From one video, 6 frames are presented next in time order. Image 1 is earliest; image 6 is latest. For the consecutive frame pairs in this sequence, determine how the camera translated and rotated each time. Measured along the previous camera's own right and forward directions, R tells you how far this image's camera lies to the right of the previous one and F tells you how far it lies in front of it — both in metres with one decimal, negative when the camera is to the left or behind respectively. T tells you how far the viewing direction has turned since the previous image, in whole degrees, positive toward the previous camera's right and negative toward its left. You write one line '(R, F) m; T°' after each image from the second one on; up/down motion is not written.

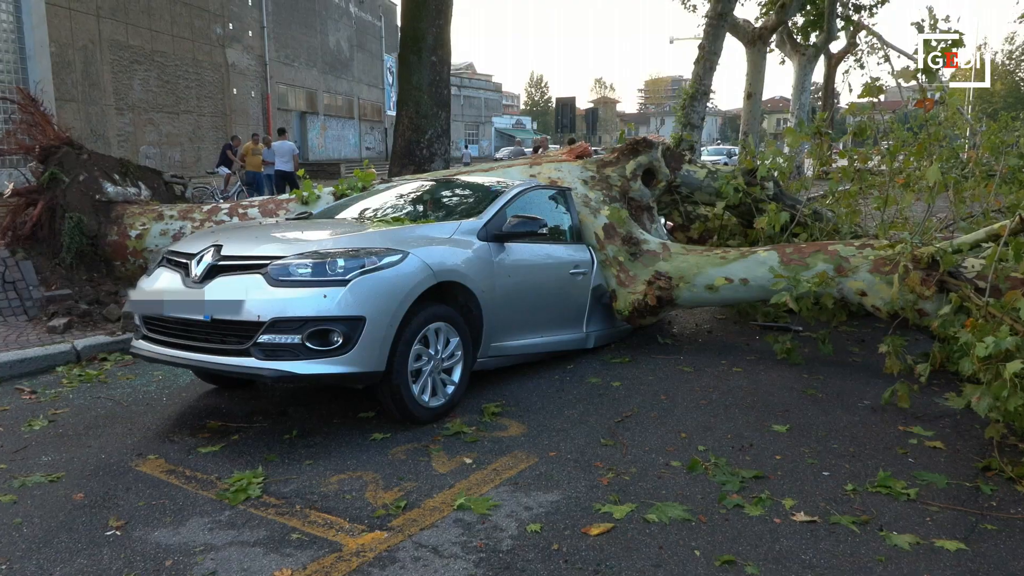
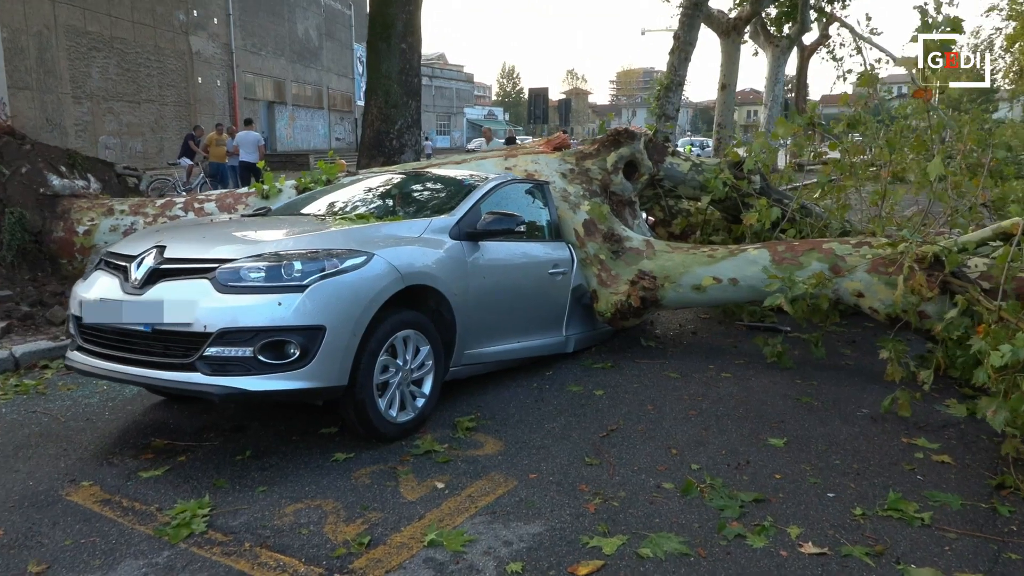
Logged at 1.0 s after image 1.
(0.0, +0.4) m; +2°
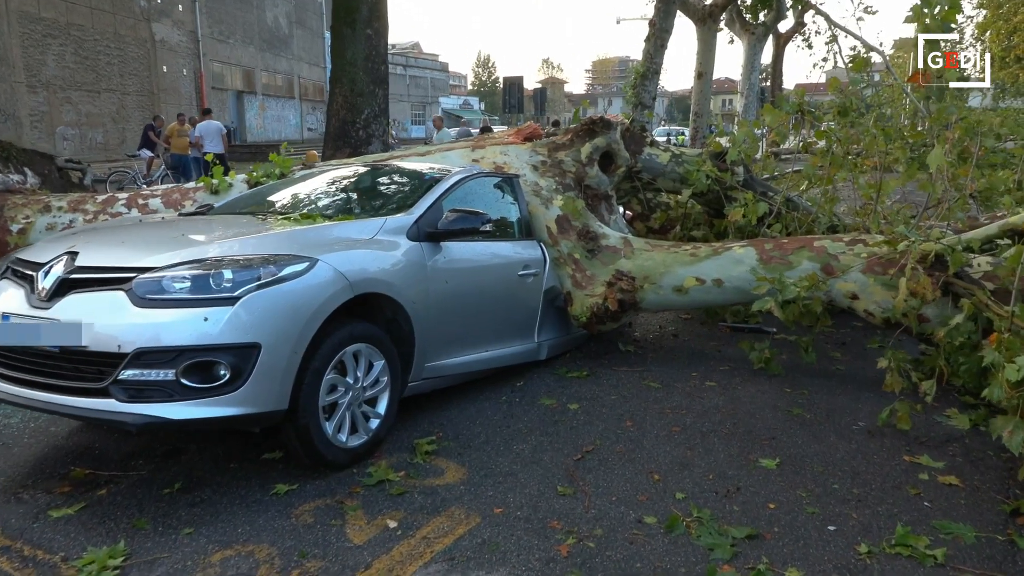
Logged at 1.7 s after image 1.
(+0.1, +0.5) m; +2°
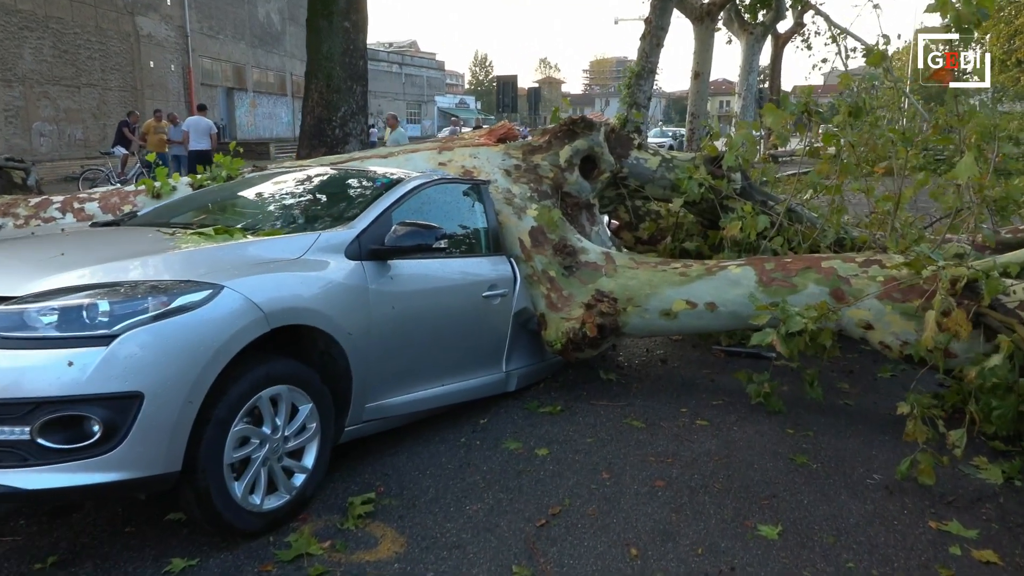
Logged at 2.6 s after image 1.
(+0.2, +0.7) m; 0°
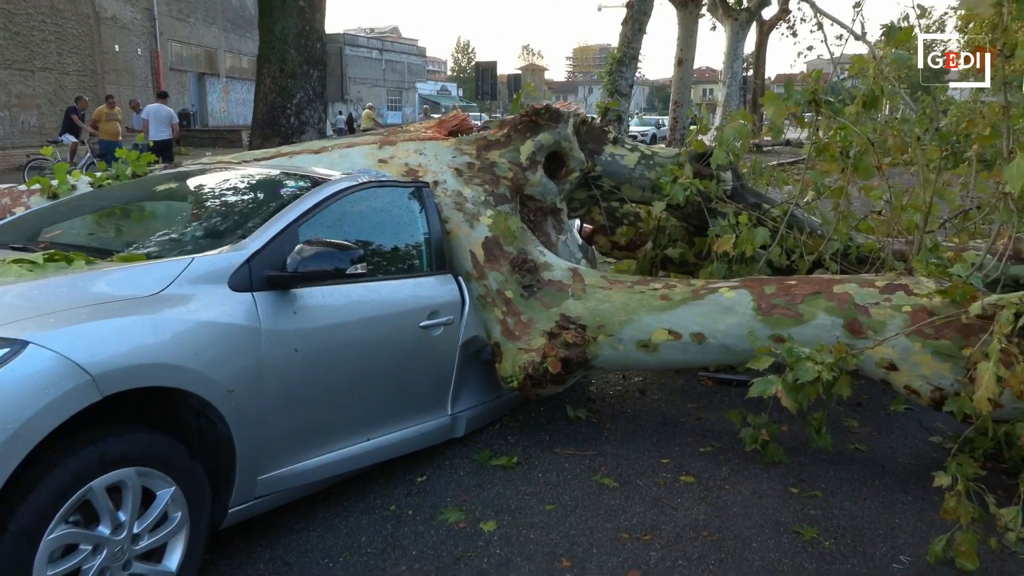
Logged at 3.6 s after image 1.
(+0.2, +0.8) m; +1°
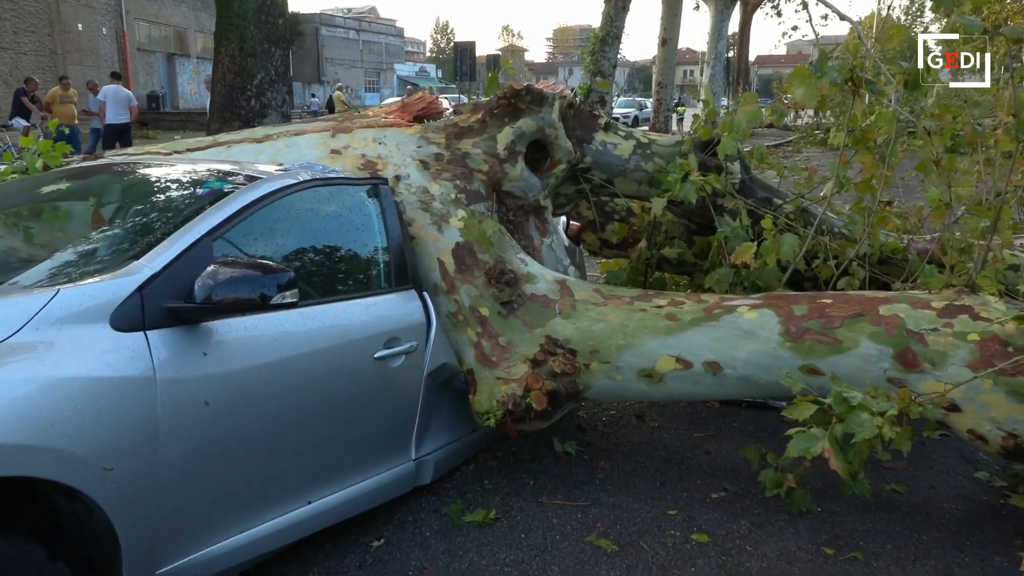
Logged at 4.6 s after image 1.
(0.0, +0.7) m; +1°
